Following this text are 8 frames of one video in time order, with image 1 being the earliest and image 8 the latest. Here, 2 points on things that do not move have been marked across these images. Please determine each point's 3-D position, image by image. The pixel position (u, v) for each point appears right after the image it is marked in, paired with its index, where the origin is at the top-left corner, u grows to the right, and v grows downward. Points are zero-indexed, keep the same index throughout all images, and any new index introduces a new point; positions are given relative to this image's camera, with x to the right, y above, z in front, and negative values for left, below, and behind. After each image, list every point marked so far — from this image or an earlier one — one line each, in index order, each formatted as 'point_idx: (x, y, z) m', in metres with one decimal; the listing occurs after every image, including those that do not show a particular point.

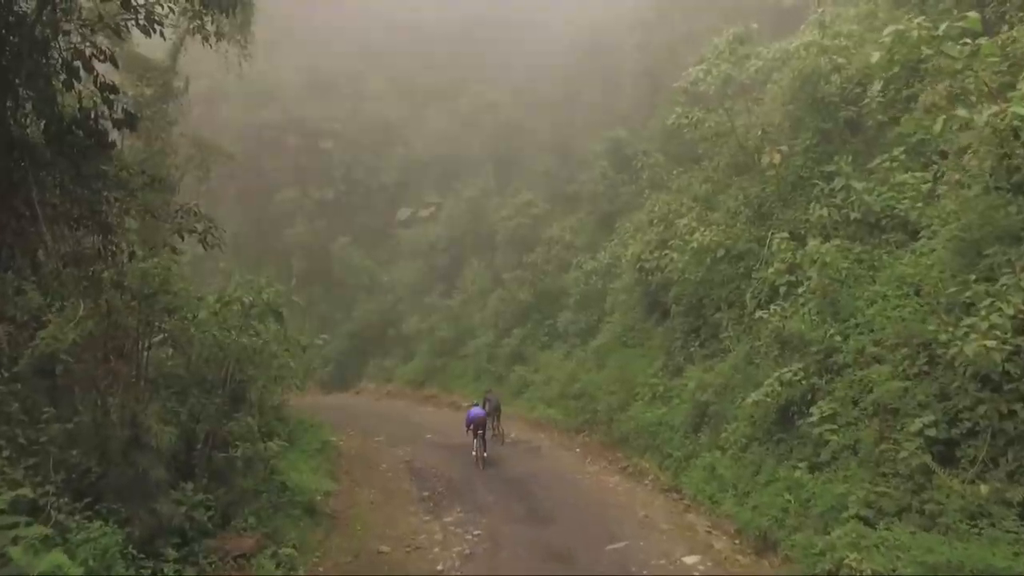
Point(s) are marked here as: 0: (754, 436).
0: (+2.3, -1.4, +7.2) m
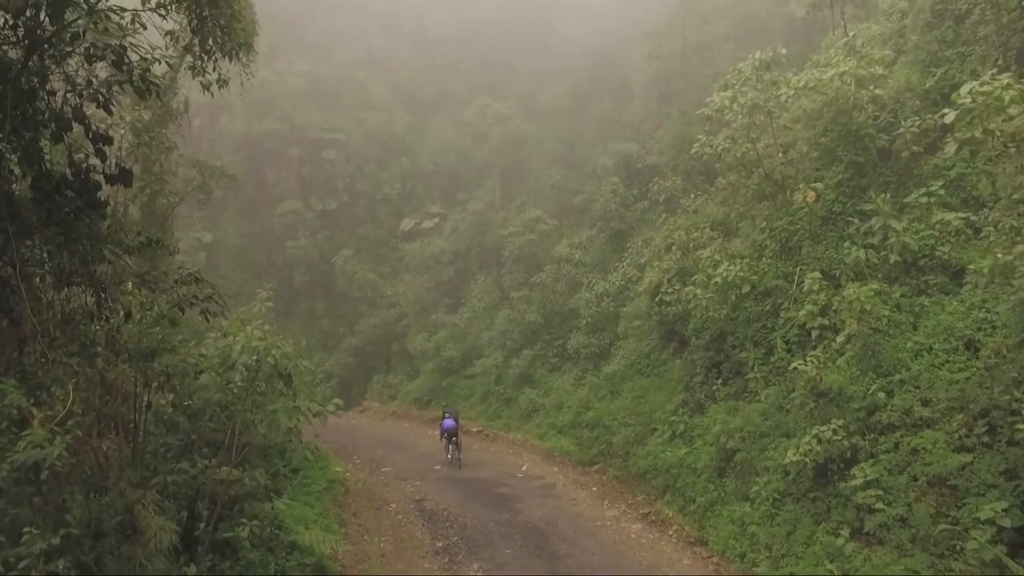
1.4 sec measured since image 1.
0: (+2.5, -1.9, +6.7) m
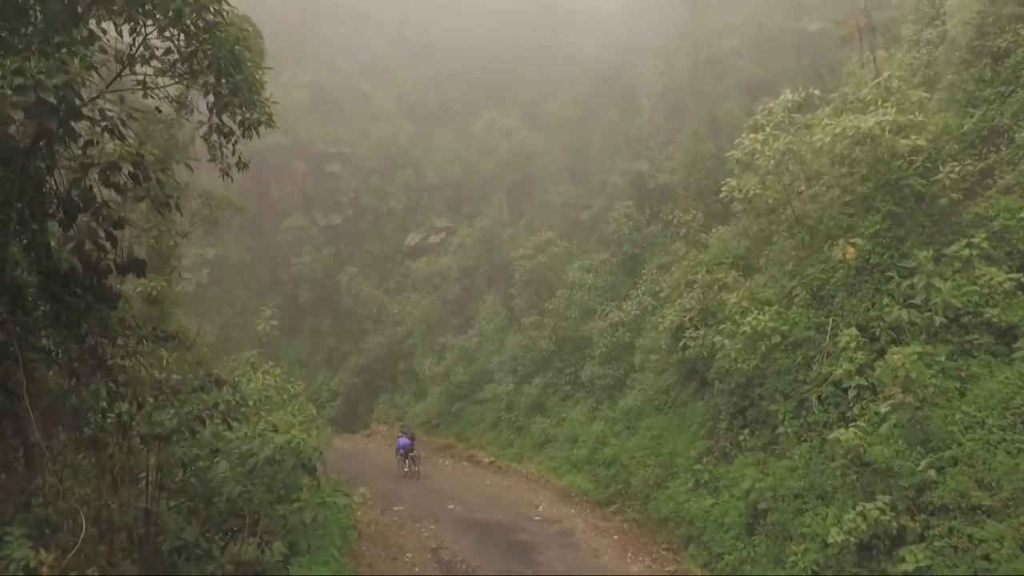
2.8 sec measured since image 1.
0: (+2.8, -2.5, +6.4) m
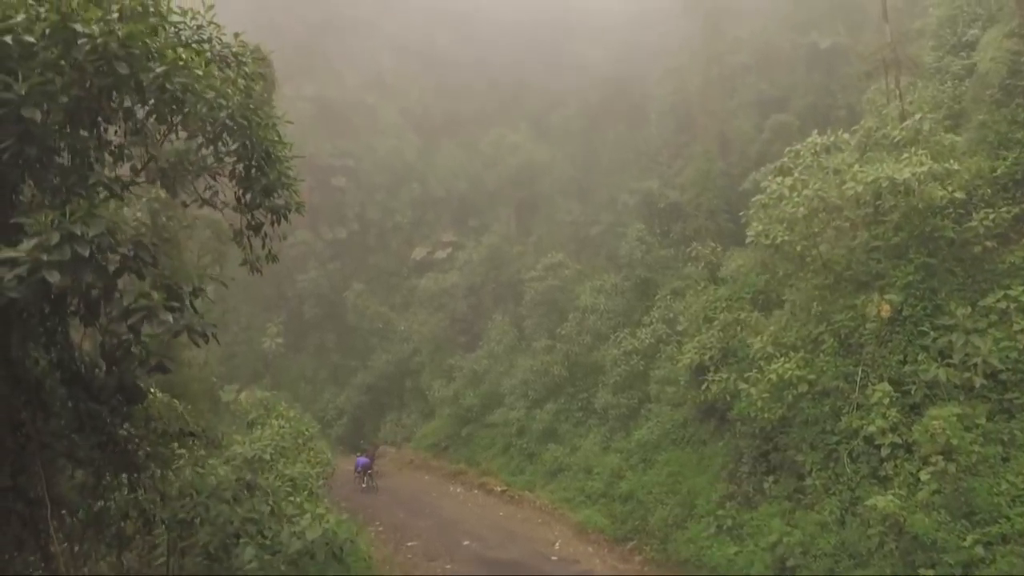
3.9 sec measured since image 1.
0: (+3.0, -3.0, +6.2) m
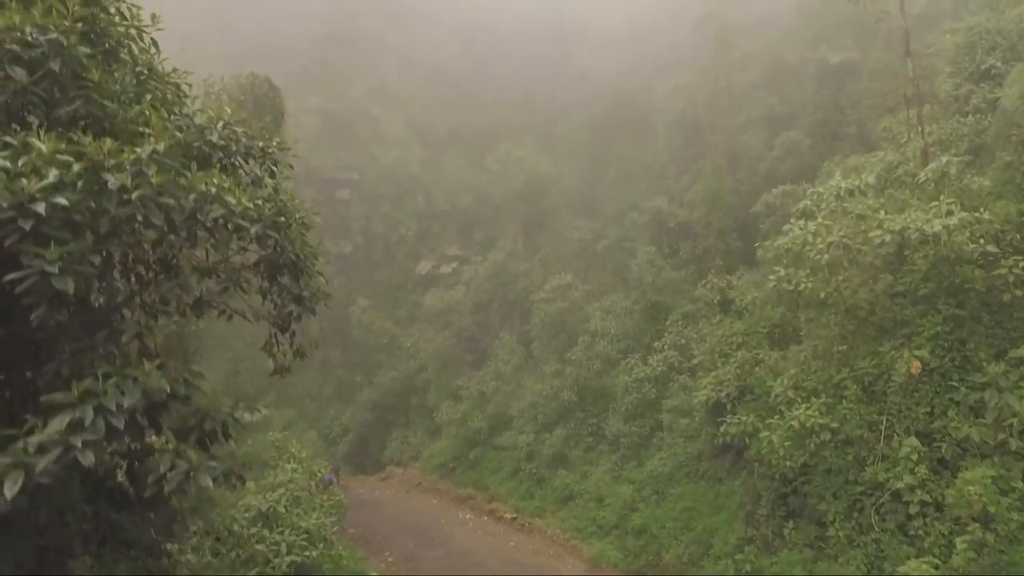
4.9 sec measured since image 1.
0: (+3.2, -3.6, +6.1) m
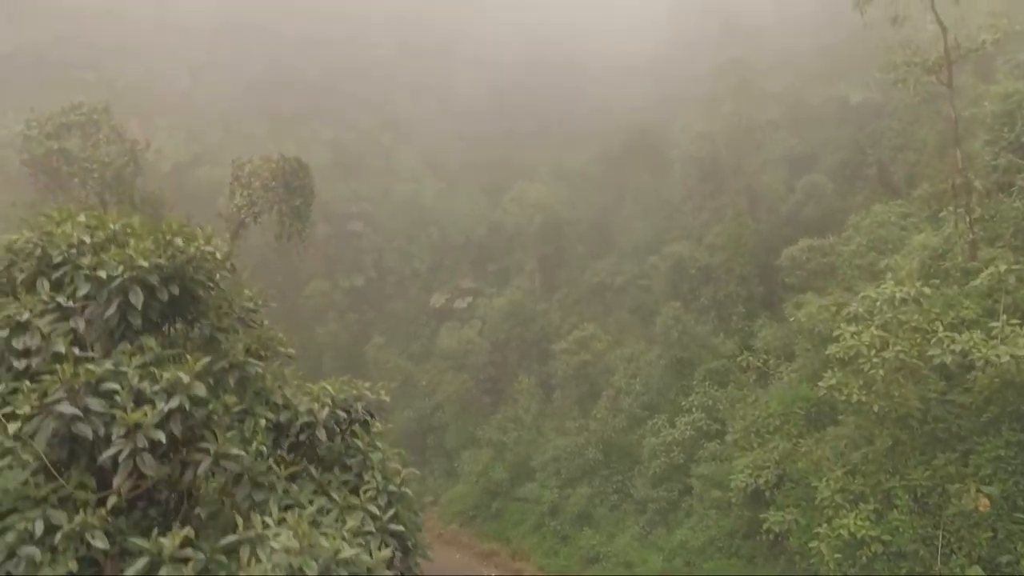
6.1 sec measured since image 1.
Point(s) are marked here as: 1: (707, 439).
0: (+3.7, -4.8, +5.9) m
1: (+3.6, -2.8, +14.0) m
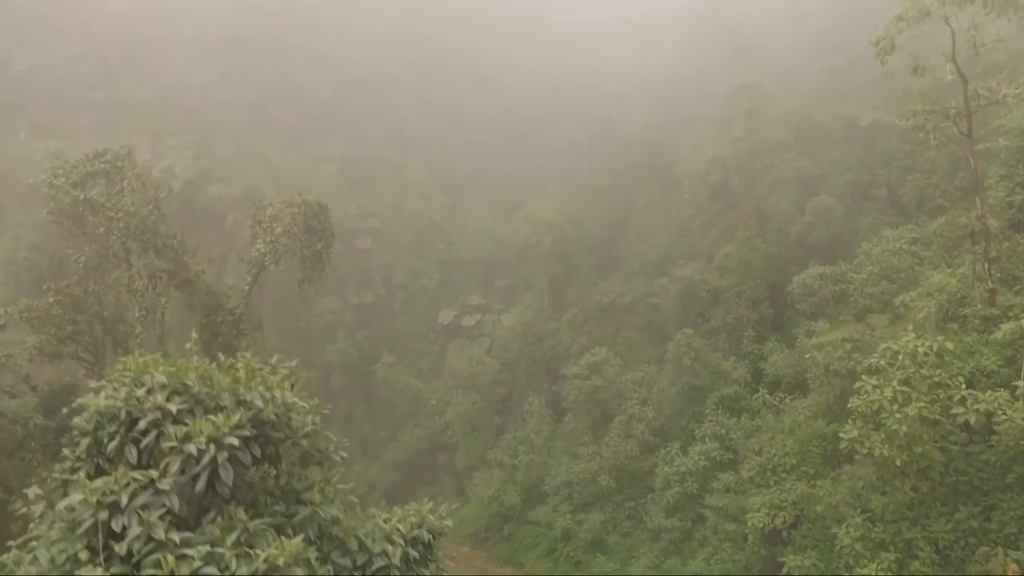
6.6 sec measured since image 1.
0: (+4.0, -5.4, +6.0) m
1: (+3.9, -3.4, +14.1) m
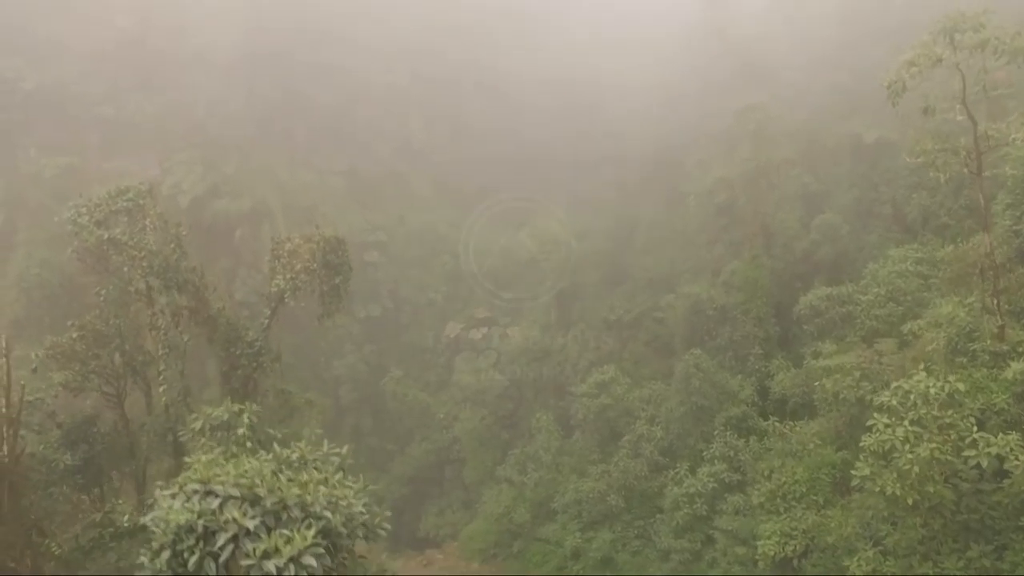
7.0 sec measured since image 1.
0: (+4.2, -5.8, +6.1) m
1: (+4.1, -3.9, +14.2) m
